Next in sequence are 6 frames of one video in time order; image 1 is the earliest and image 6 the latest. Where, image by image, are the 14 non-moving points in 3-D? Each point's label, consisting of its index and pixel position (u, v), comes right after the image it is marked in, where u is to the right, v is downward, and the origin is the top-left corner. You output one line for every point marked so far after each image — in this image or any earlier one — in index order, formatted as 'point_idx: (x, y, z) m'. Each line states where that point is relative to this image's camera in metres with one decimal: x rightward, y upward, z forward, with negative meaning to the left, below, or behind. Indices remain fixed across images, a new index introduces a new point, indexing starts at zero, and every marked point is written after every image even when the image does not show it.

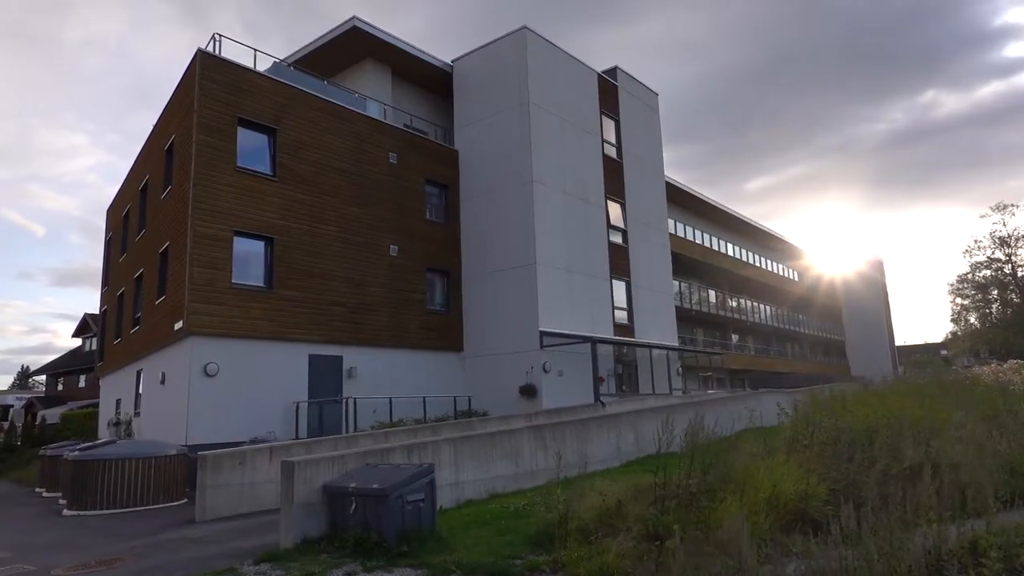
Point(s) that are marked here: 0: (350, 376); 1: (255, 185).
0: (-4.2, -2.3, +19.4) m
1: (-6.2, +2.5, +18.0) m
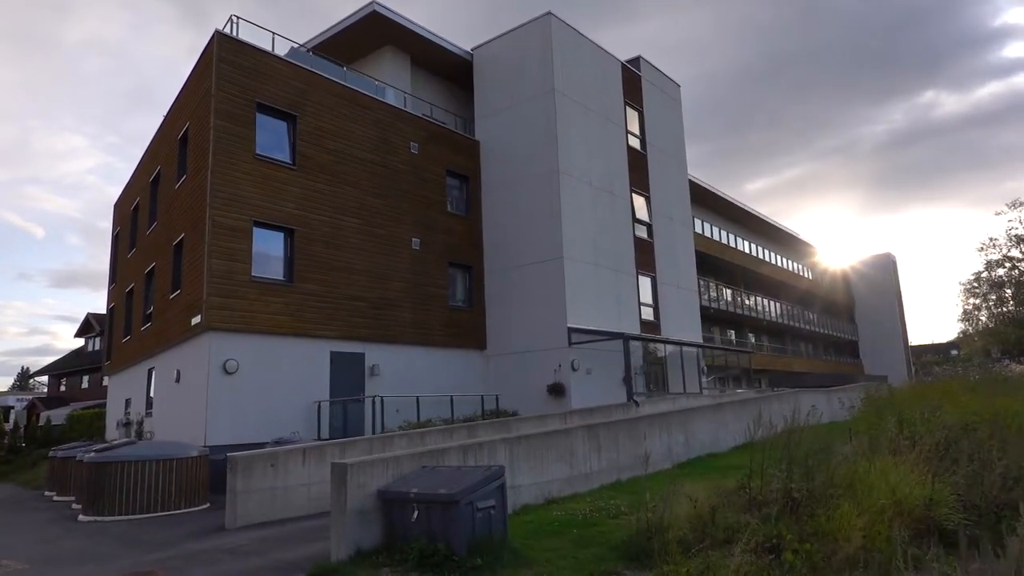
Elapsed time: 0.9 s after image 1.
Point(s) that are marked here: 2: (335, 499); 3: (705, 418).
0: (-3.5, -2.1, +18.6) m
1: (-5.5, +2.6, +17.2) m
2: (-1.7, -2.0, +7.2) m
3: (+3.7, -2.5, +14.2) m
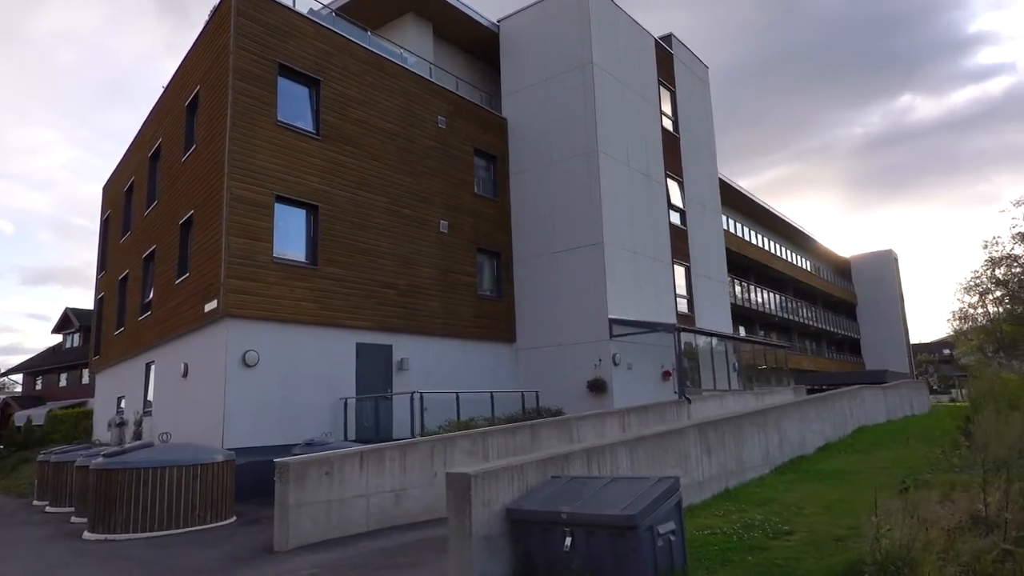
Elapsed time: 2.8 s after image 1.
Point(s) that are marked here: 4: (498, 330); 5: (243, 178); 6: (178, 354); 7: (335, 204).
0: (-2.5, -1.8, +16.8) m
1: (-4.4, +3.0, +15.4) m
2: (-0.4, -1.7, +5.5) m
3: (+4.8, -2.2, +12.6) m
4: (-0.4, -1.1, +19.8) m
5: (-5.1, +2.1, +14.2) m
6: (-7.1, -1.4, +15.8) m
7: (-3.8, +1.8, +15.9) m
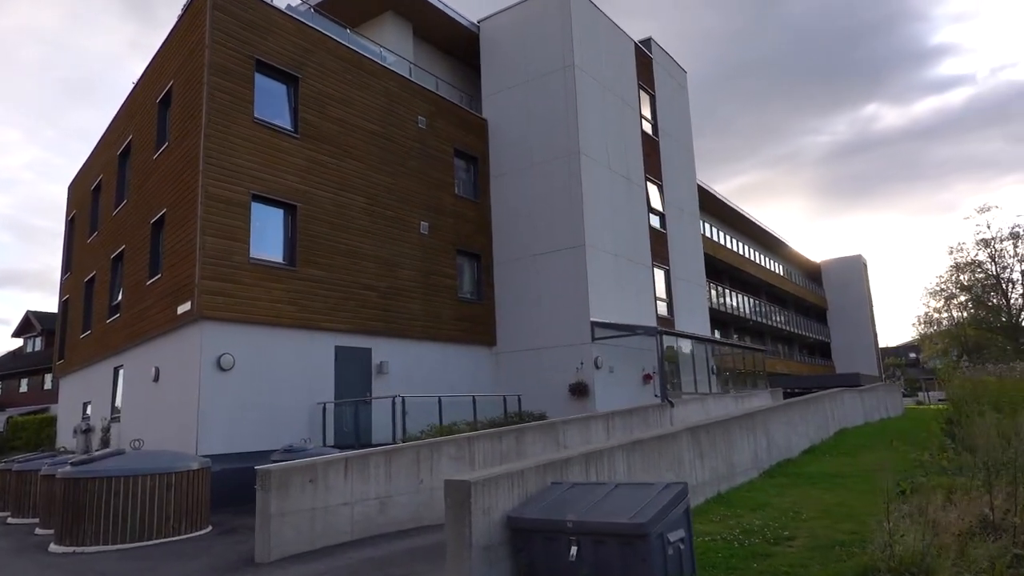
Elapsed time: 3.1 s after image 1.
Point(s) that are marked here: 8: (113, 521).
0: (-2.9, -1.9, +16.5) m
1: (-4.8, +3.0, +15.0) m
2: (-0.4, -1.7, +5.3) m
3: (+4.5, -2.2, +12.6) m
4: (-0.9, -1.2, +19.5) m
5: (-5.4, +2.1, +13.8) m
6: (-7.5, -1.4, +15.3) m
7: (-4.1, +1.8, +15.6) m
8: (-5.1, -3.0, +9.6) m
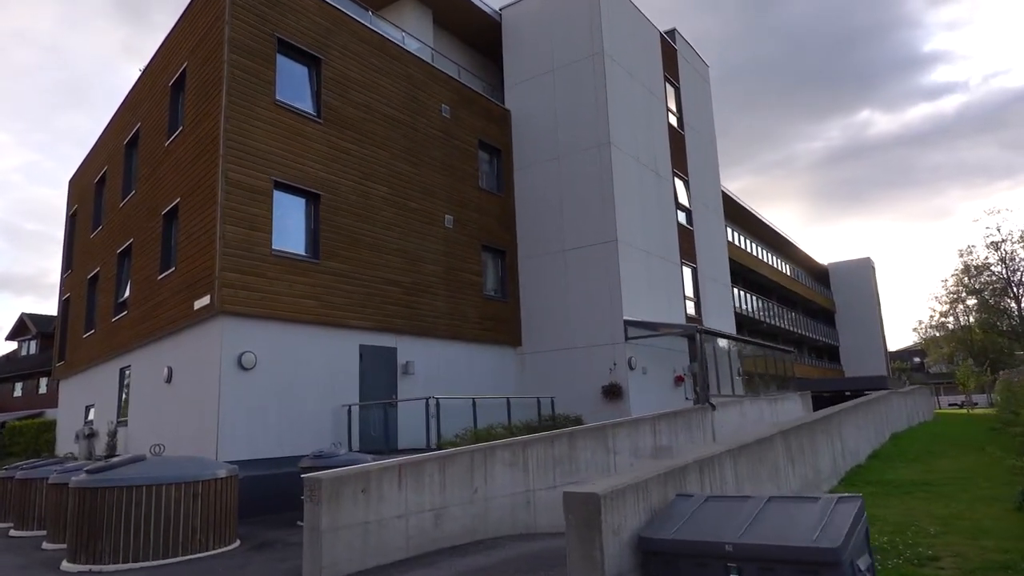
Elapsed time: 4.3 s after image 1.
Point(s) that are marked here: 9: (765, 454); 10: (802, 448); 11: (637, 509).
0: (-2.2, -1.8, +15.5) m
1: (-4.0, +3.1, +14.0) m
2: (+0.4, -1.5, +4.3) m
3: (+5.3, -2.1, +11.7) m
4: (-0.2, -1.1, +18.5) m
5: (-4.7, +2.2, +12.8) m
6: (-6.8, -1.3, +14.3) m
7: (-3.4, +1.9, +14.6) m
8: (-4.4, -2.8, +8.6) m
9: (+2.5, -1.6, +7.4) m
10: (+3.4, -1.9, +8.7) m
11: (+0.8, -1.4, +4.7) m
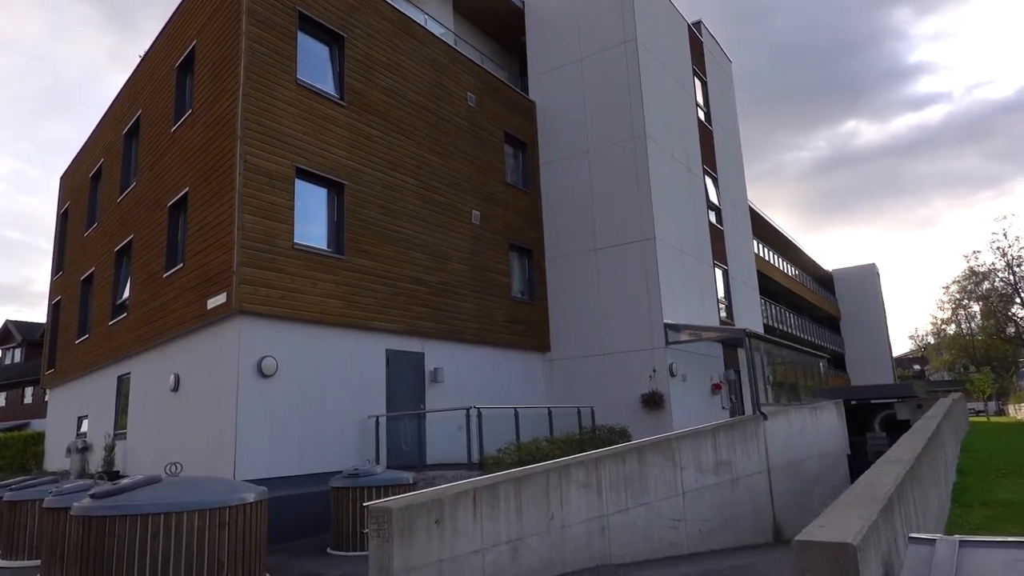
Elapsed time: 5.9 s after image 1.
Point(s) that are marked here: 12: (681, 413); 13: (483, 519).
0: (-1.5, -1.8, +14.2) m
1: (-3.3, +3.1, +12.8) m
2: (+1.3, -1.4, +3.1) m
3: (+6.1, -2.0, +10.5) m
4: (+0.5, -1.1, +17.3) m
5: (-3.9, +2.2, +11.5) m
6: (-6.0, -1.3, +12.9) m
7: (-2.7, +1.9, +13.3) m
8: (-3.5, -2.8, +7.2) m
9: (+3.4, -1.5, +6.2) m
10: (+4.2, -1.8, +7.5) m
11: (+1.7, -1.3, +3.5) m
12: (+3.7, -2.8, +16.4) m
13: (-0.3, -2.0, +6.6) m
